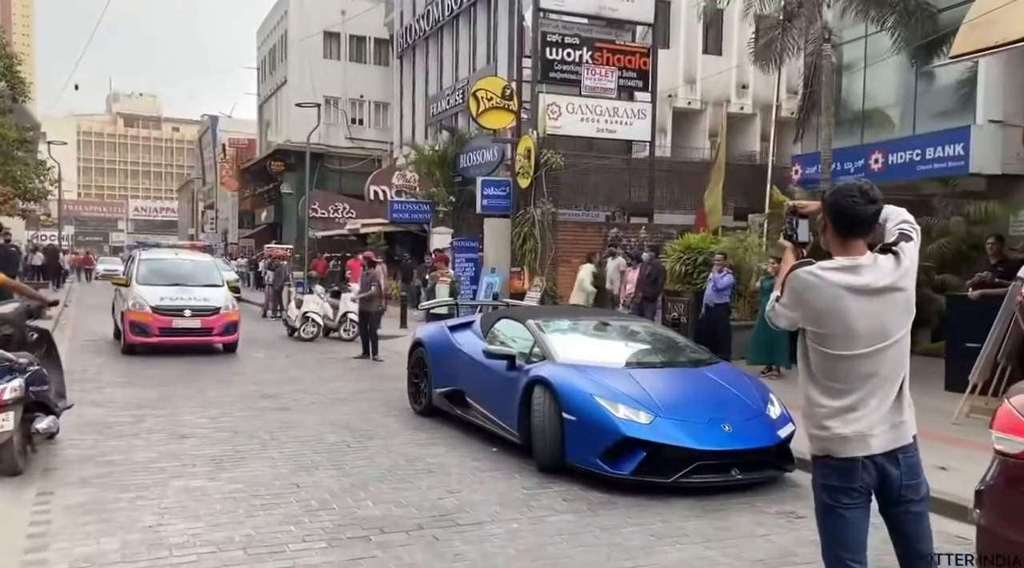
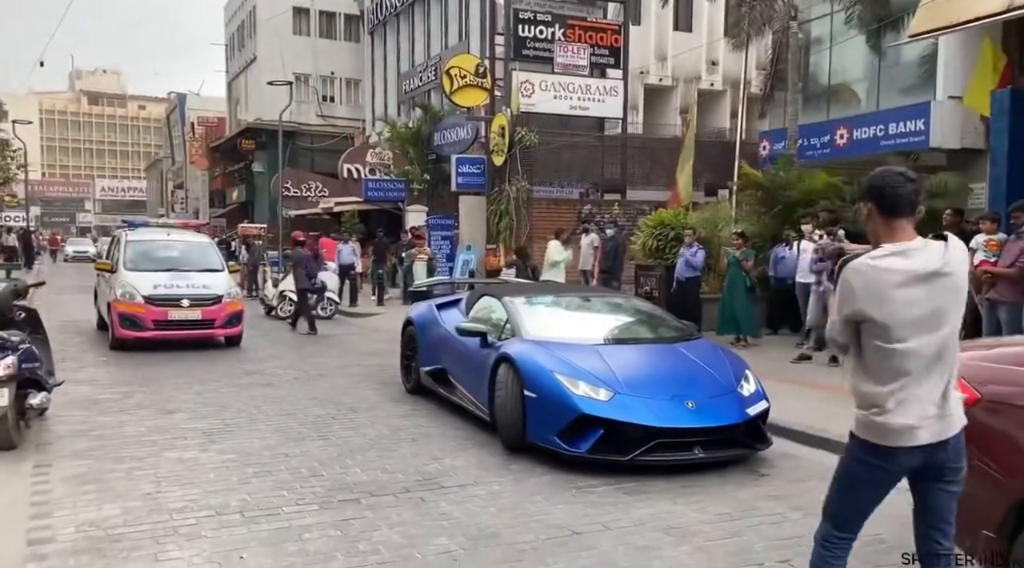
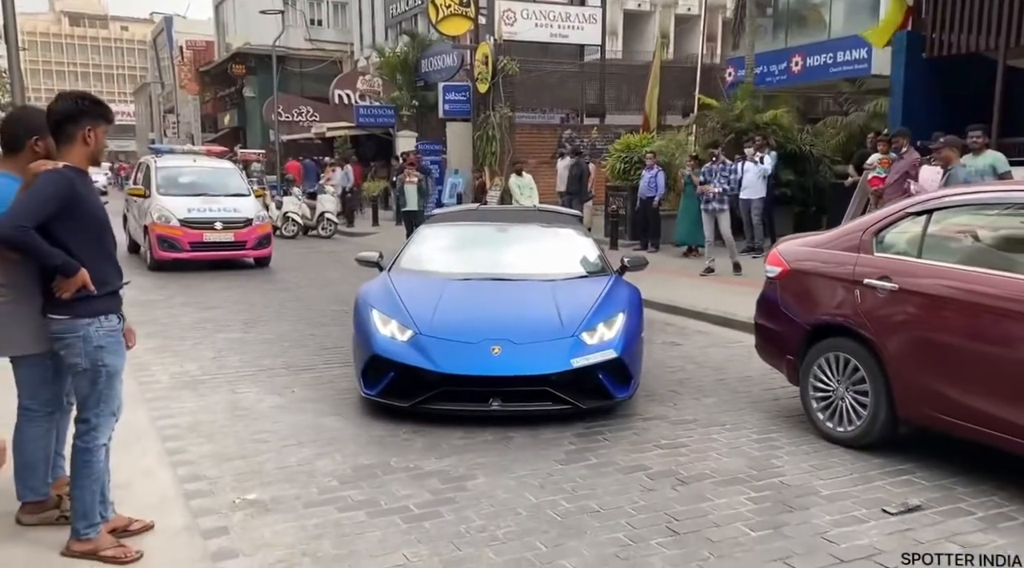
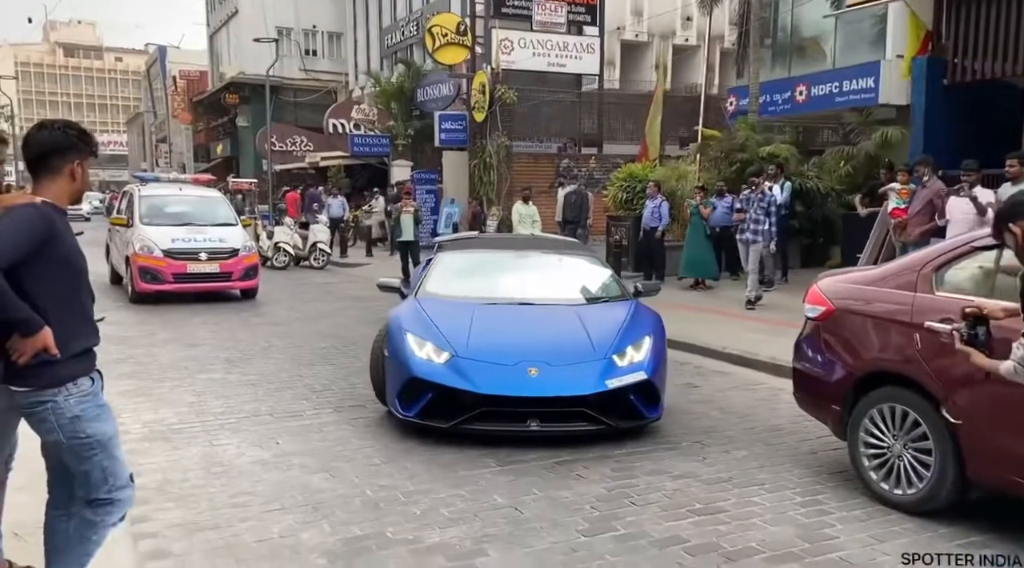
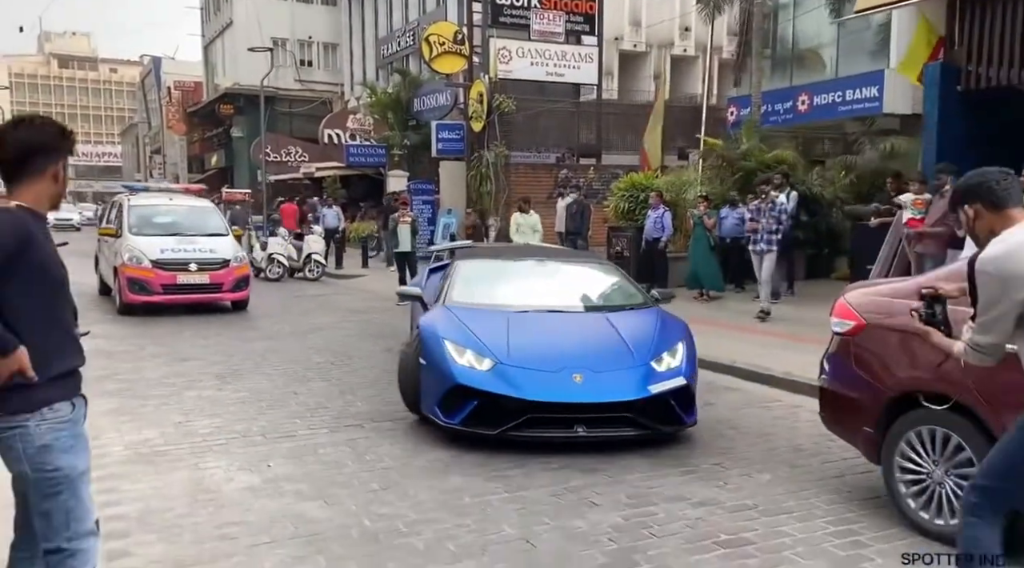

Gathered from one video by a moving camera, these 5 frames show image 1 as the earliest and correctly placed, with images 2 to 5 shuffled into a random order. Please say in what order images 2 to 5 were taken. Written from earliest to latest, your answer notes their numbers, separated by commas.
2, 5, 4, 3
